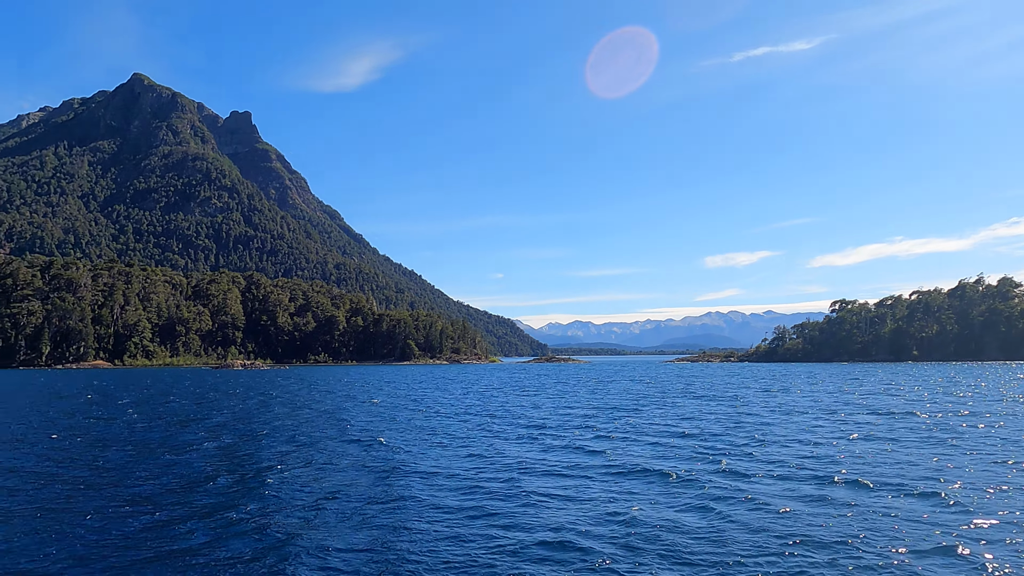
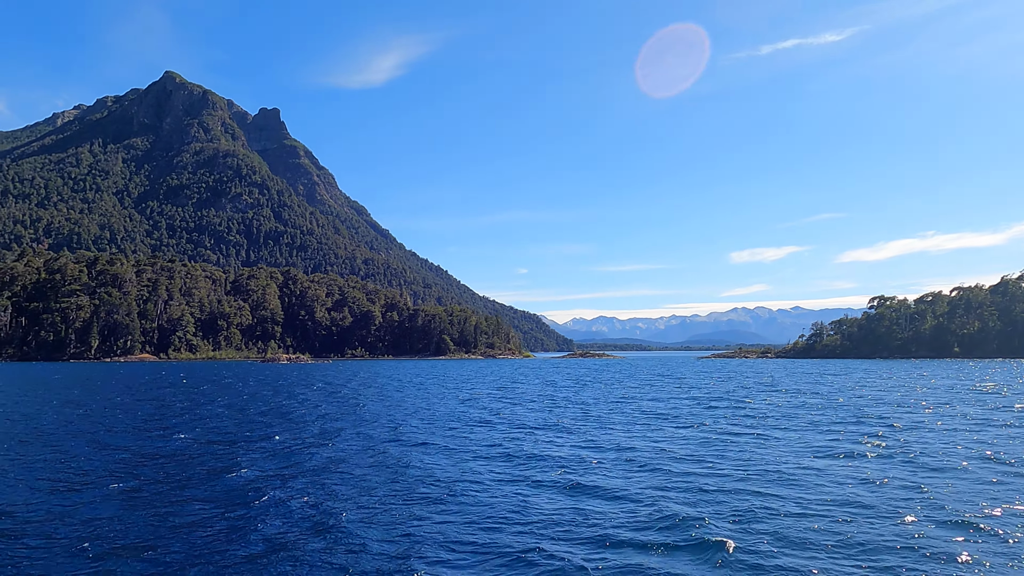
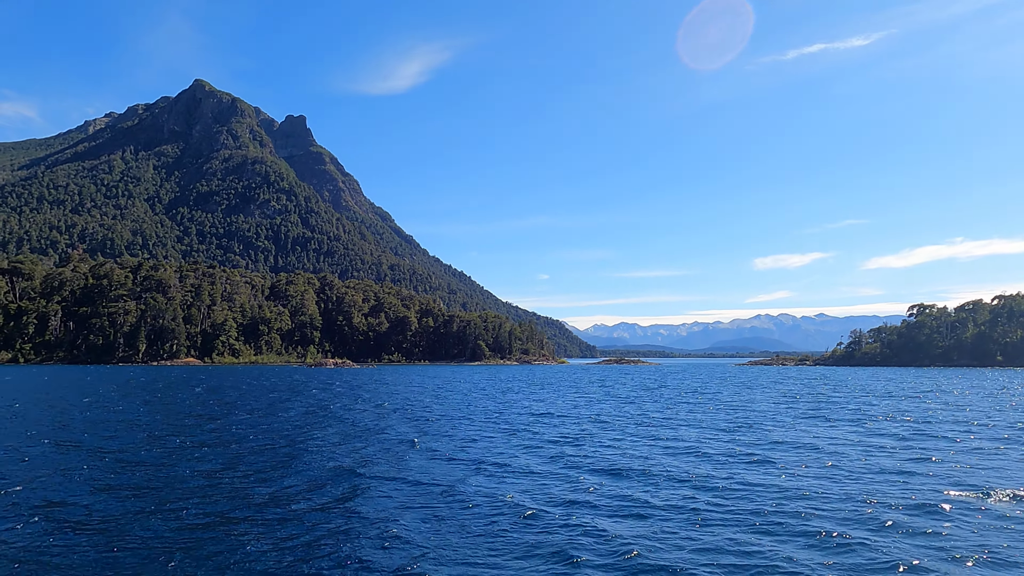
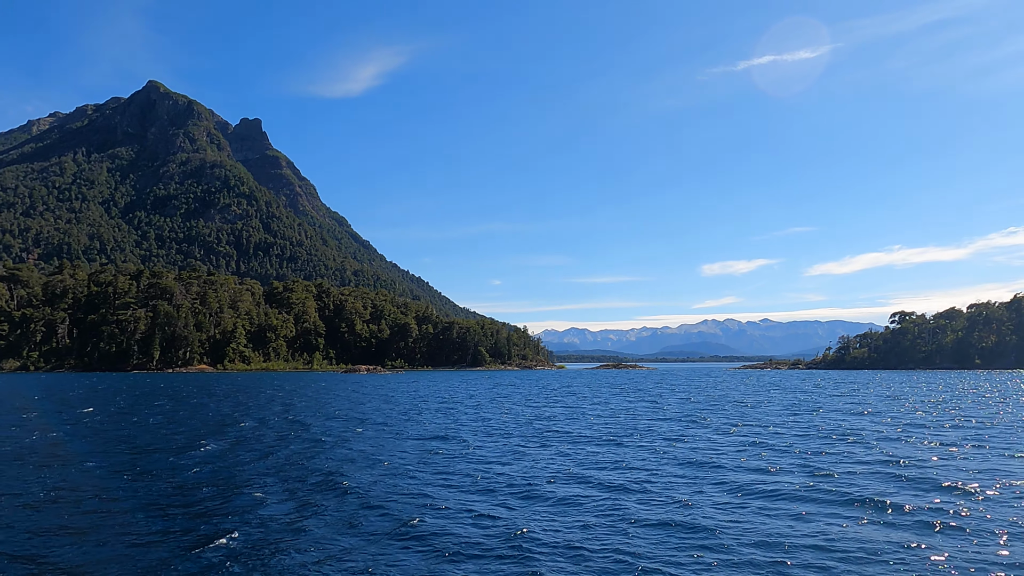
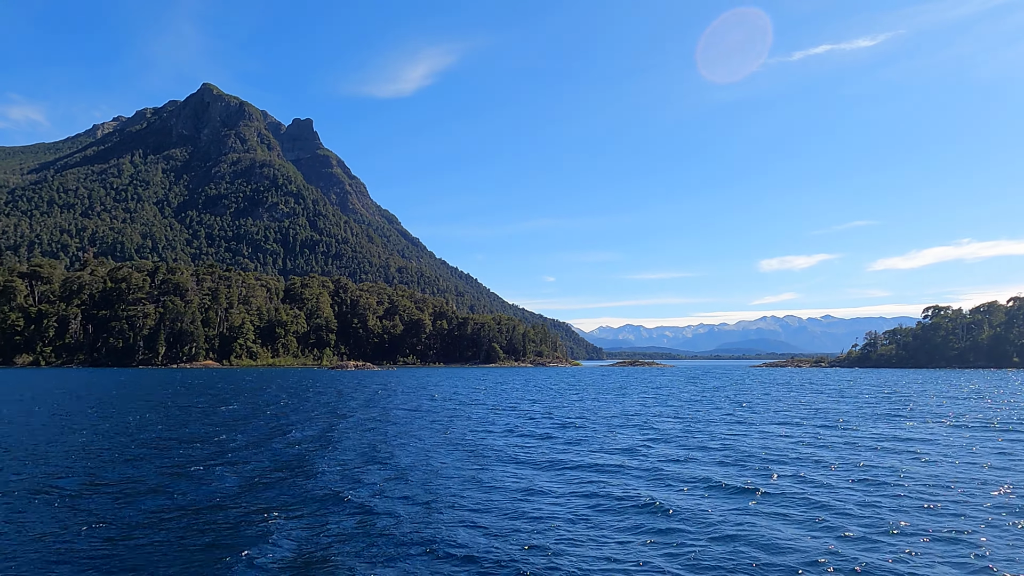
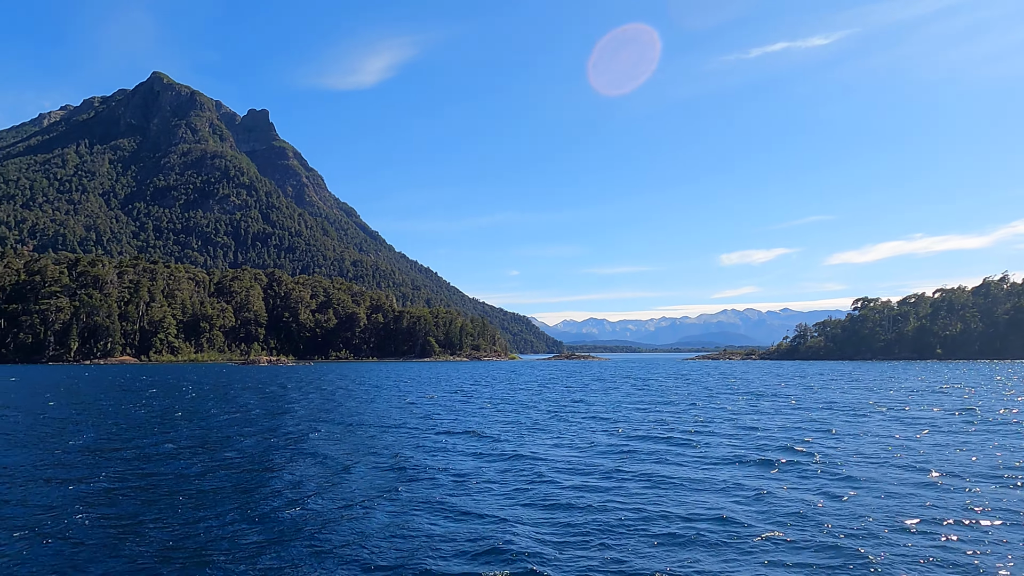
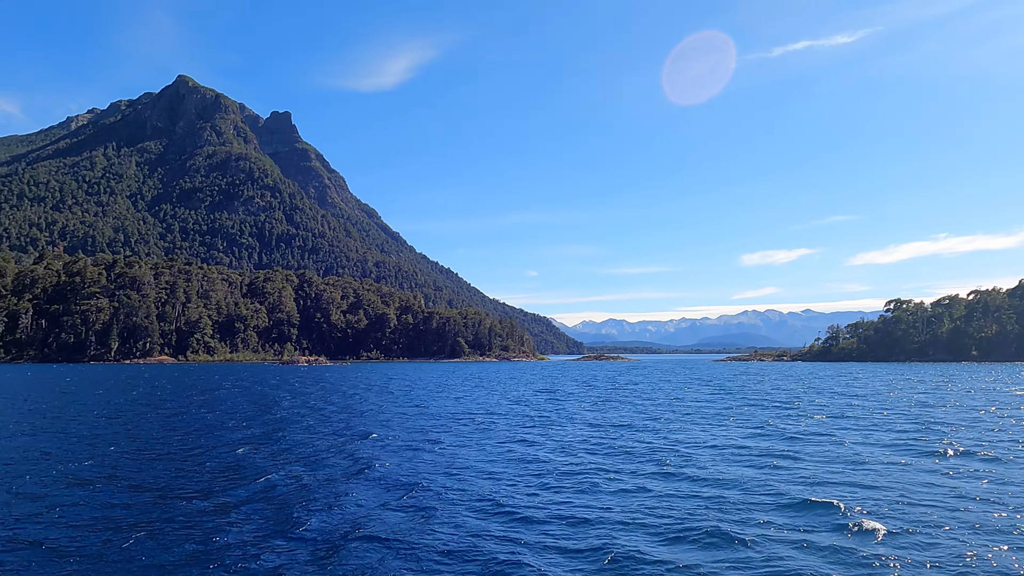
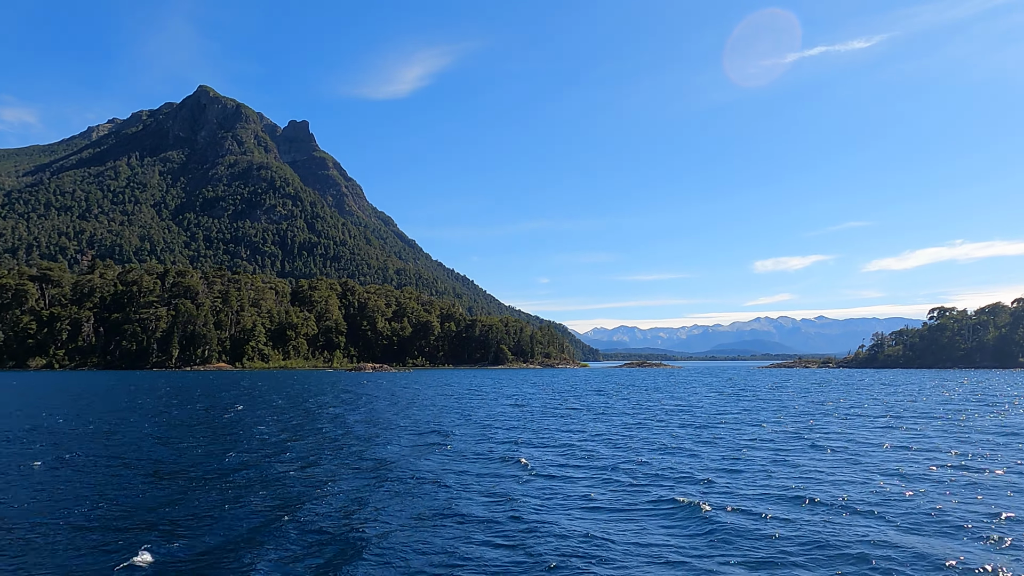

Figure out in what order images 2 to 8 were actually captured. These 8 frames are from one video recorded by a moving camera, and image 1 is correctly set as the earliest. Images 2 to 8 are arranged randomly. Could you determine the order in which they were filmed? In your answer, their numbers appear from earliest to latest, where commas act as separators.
6, 2, 7, 3, 5, 8, 4
